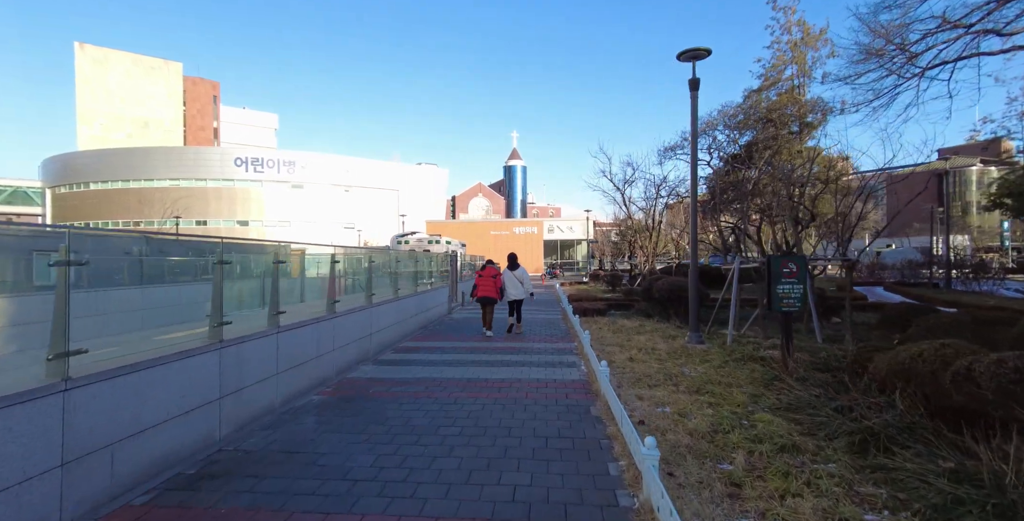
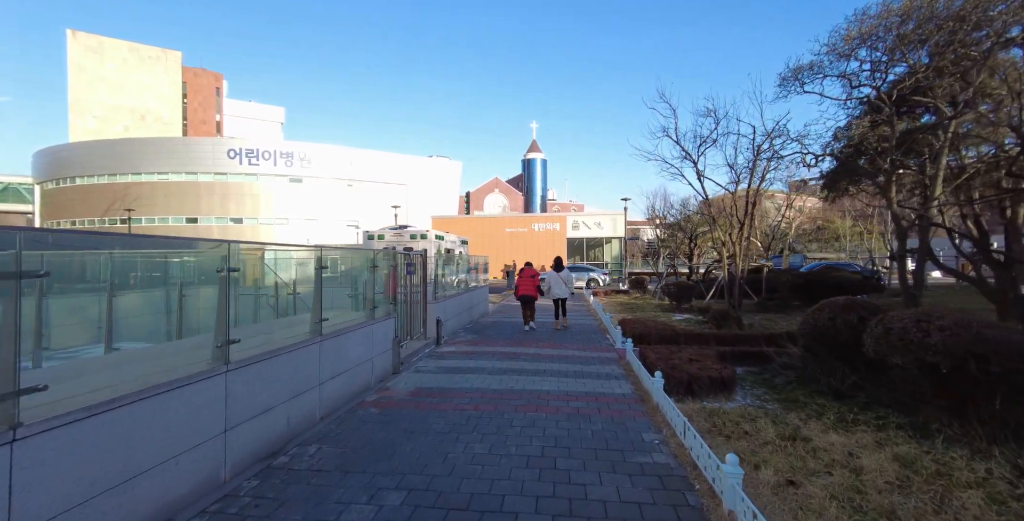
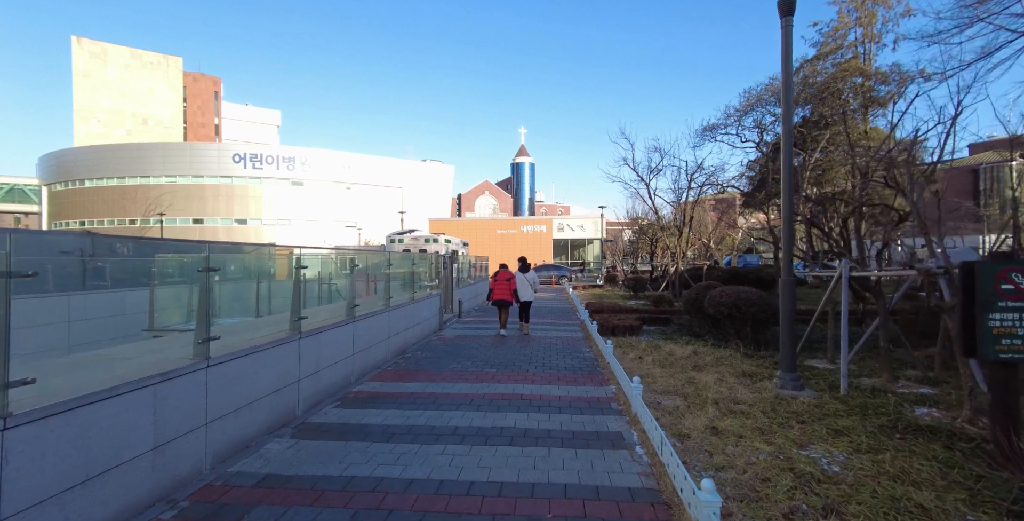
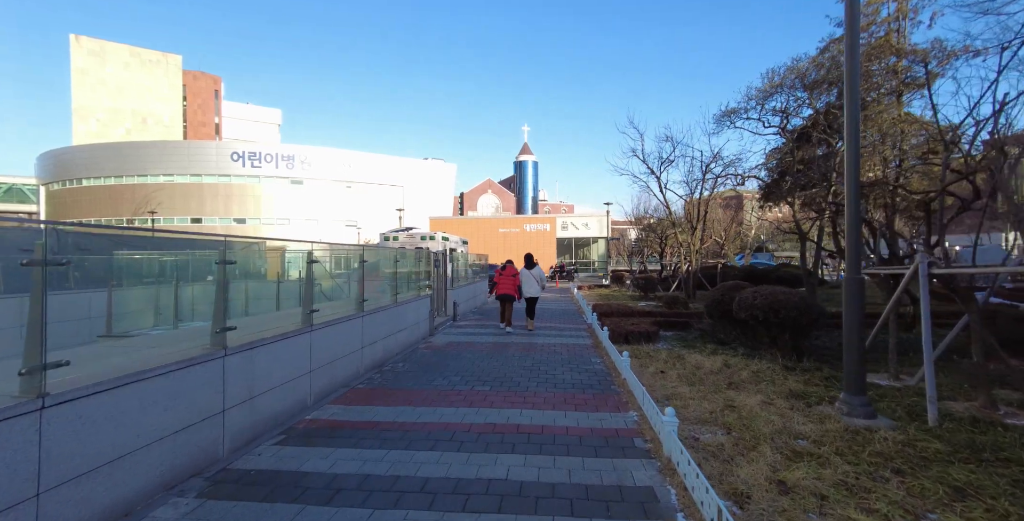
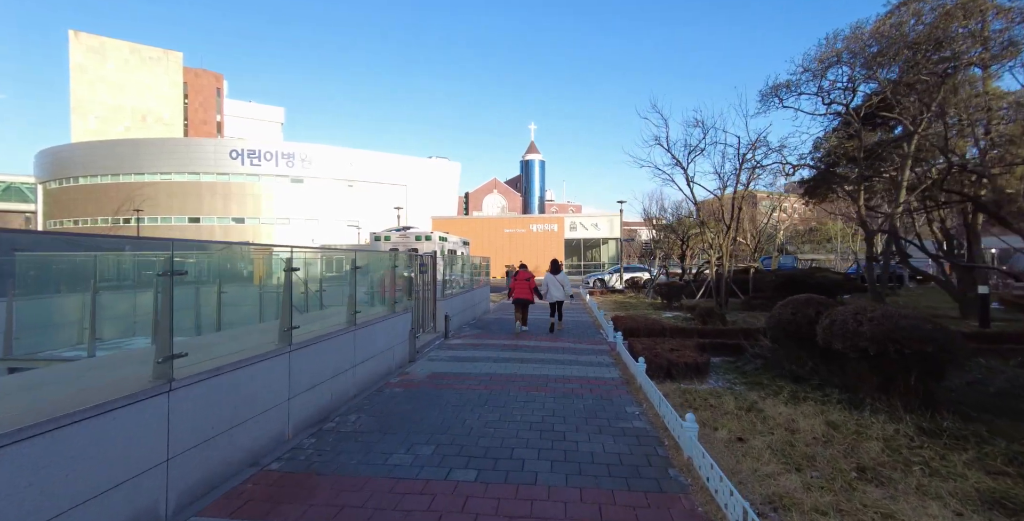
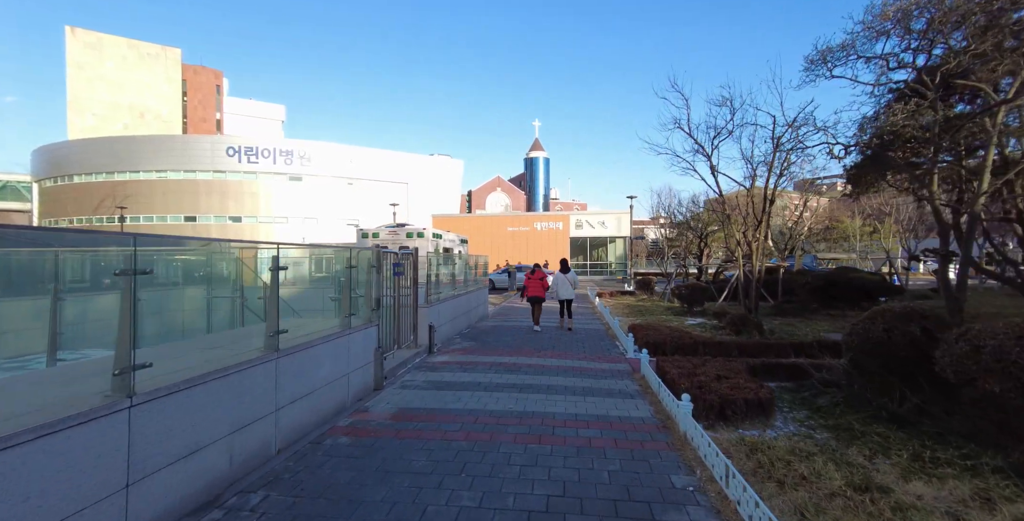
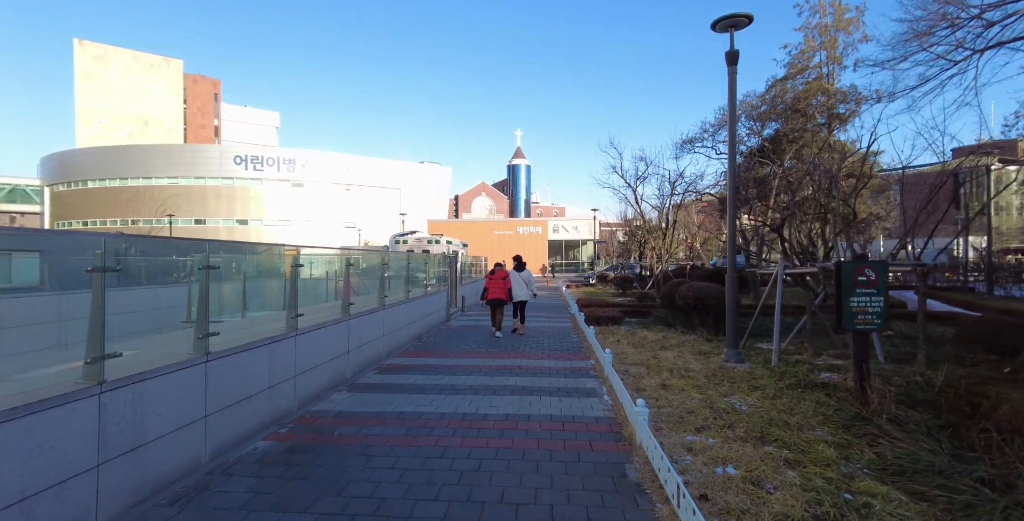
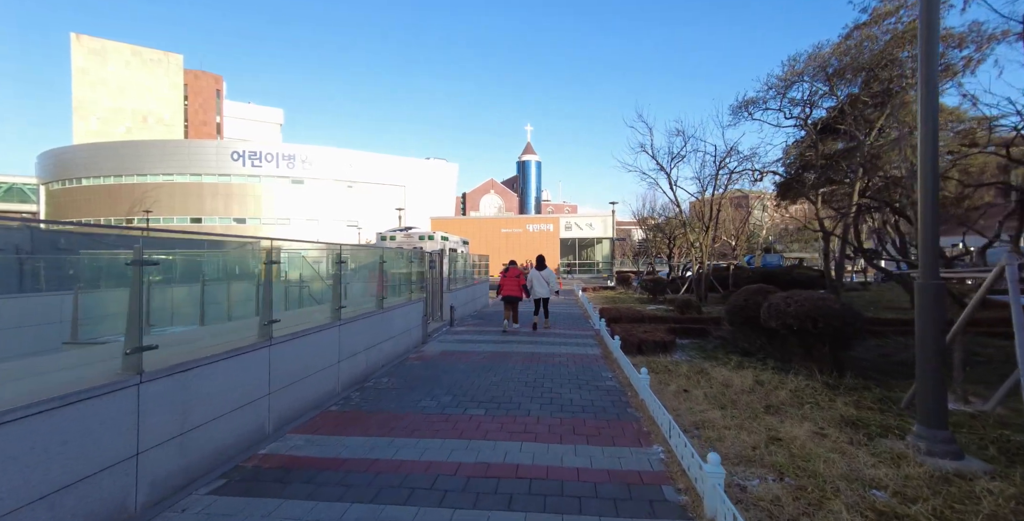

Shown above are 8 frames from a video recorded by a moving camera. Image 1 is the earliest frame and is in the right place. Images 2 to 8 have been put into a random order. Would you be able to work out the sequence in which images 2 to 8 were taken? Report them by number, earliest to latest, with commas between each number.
7, 3, 4, 8, 5, 2, 6
